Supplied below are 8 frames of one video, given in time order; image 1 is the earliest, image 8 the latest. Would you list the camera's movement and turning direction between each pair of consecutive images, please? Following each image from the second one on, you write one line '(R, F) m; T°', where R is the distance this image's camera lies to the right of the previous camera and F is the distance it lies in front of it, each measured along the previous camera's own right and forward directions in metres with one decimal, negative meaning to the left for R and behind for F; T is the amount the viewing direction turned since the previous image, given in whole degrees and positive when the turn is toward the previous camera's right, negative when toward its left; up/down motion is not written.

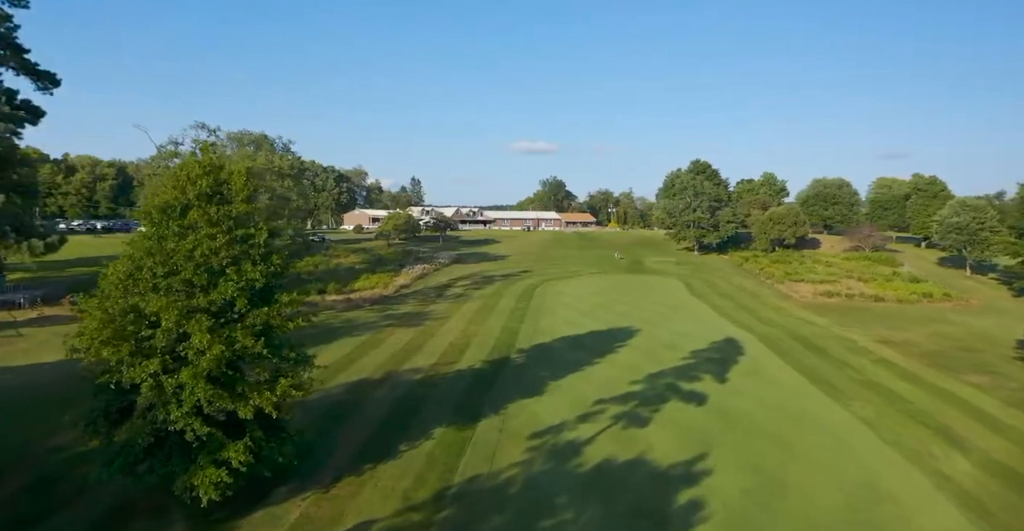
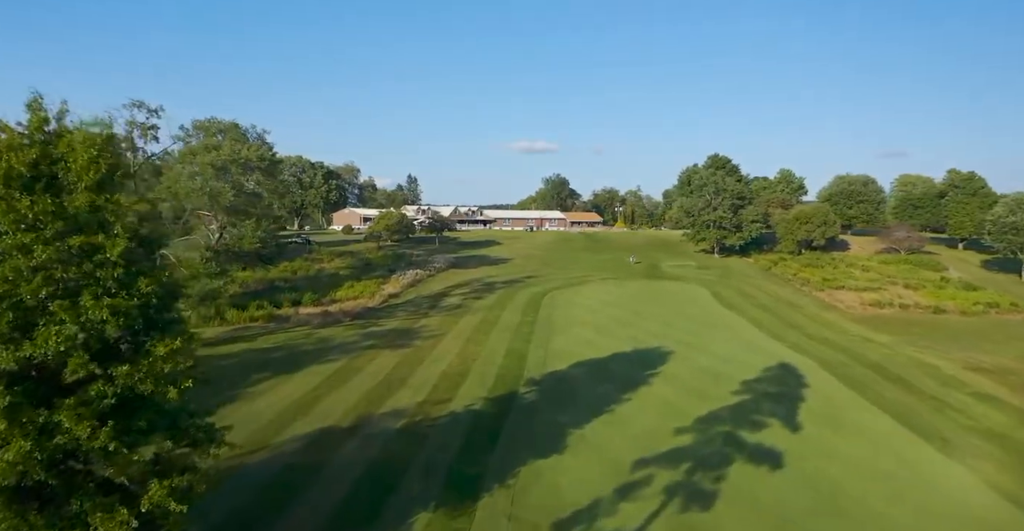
(-0.3, +6.1) m; 0°
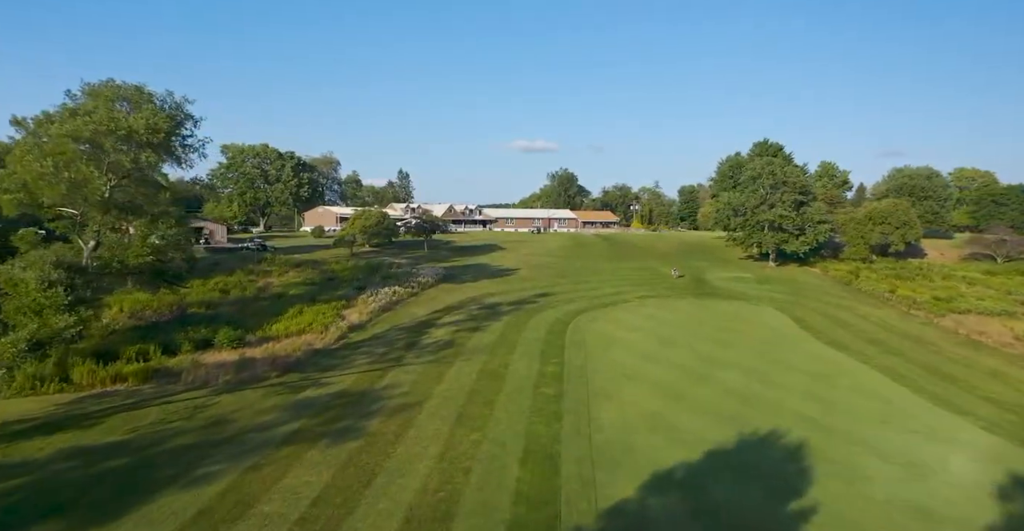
(-0.5, +12.4) m; 0°
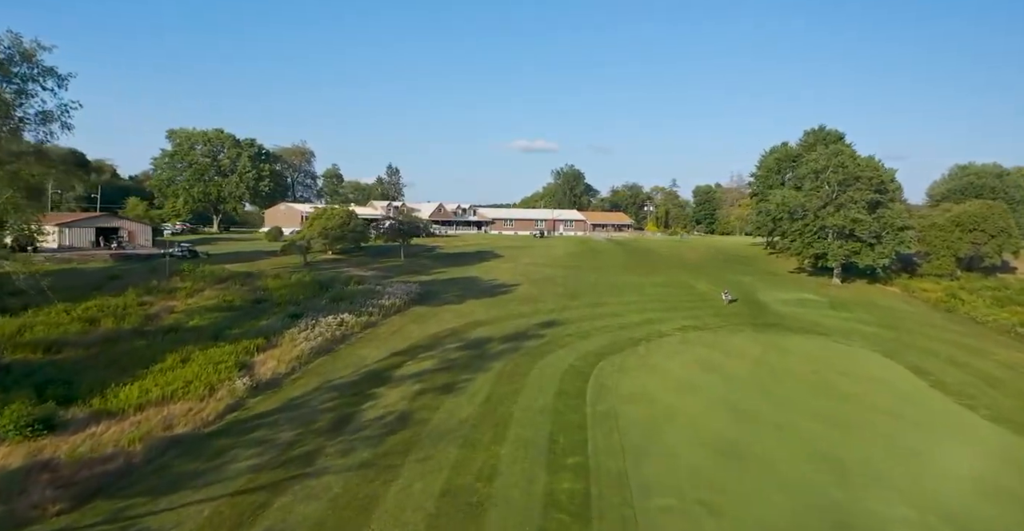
(+0.2, +10.6) m; 0°
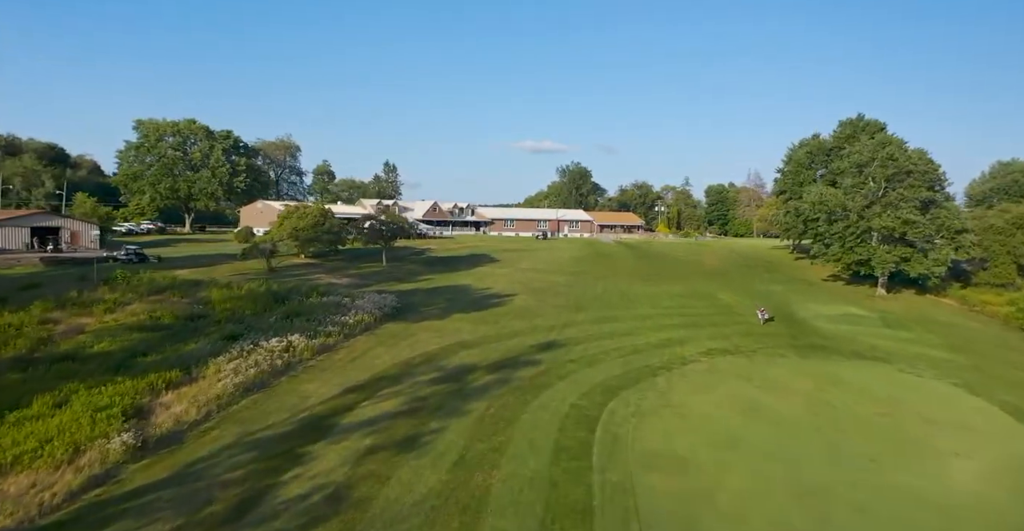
(+0.5, +5.2) m; -1°
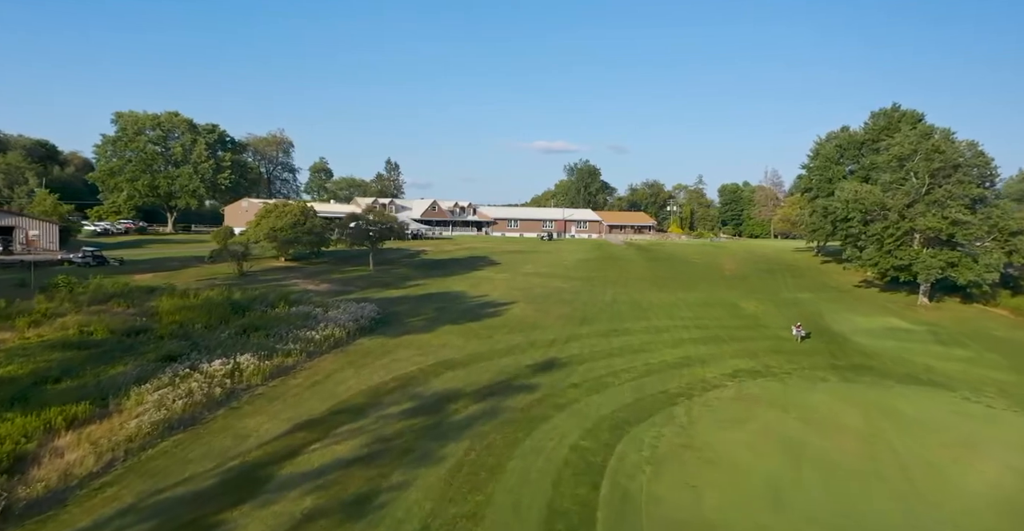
(+0.5, +3.5) m; -1°
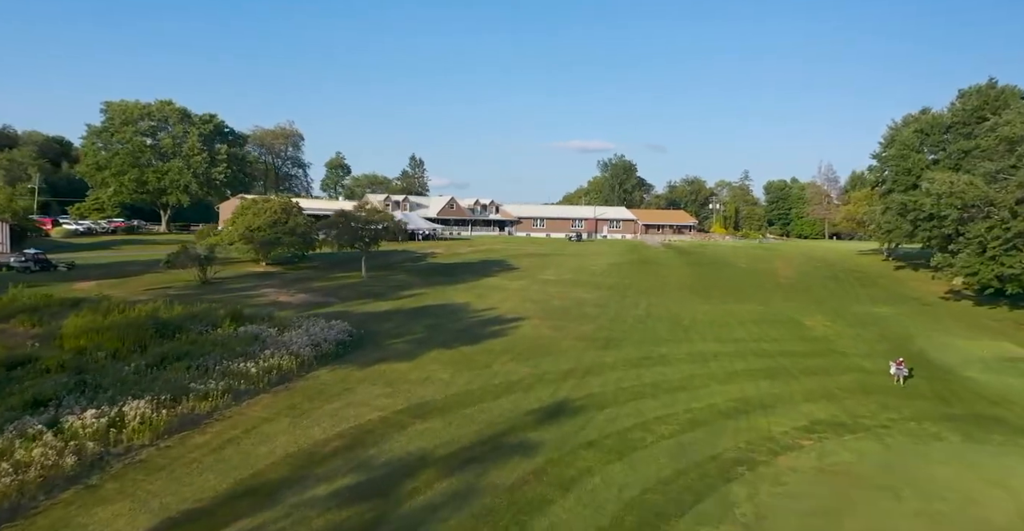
(+0.9, +5.3) m; -3°
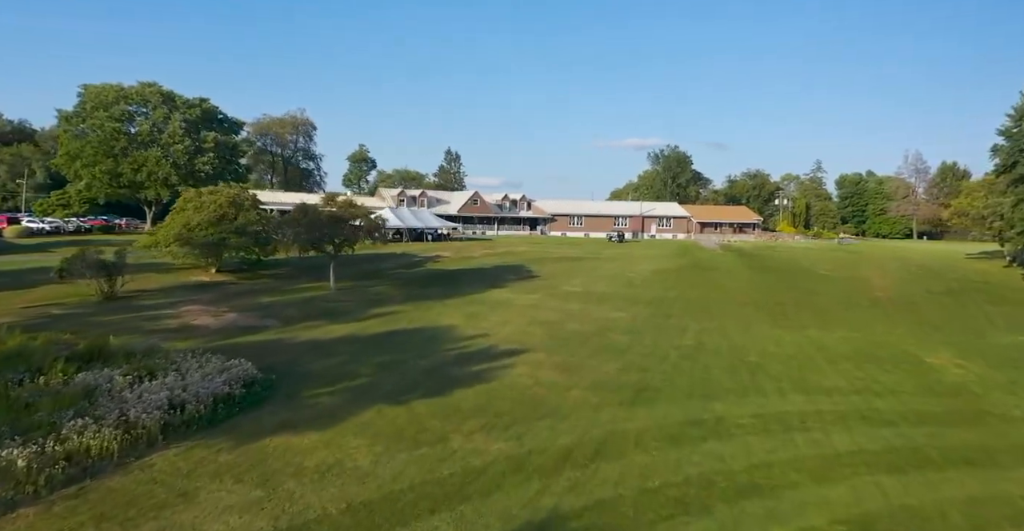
(+1.6, +6.9) m; -5°
